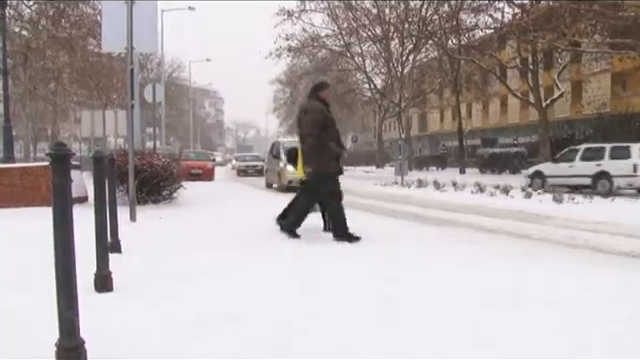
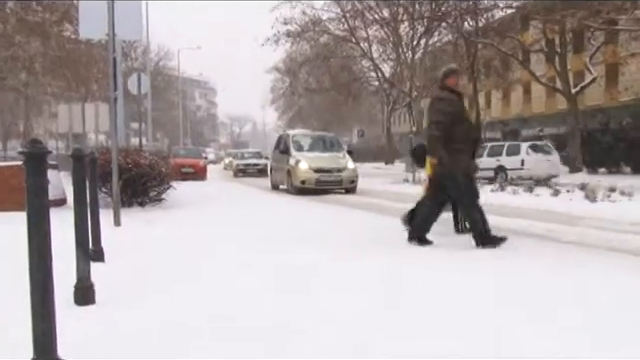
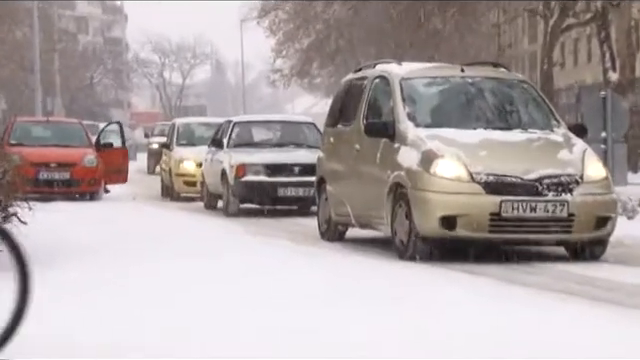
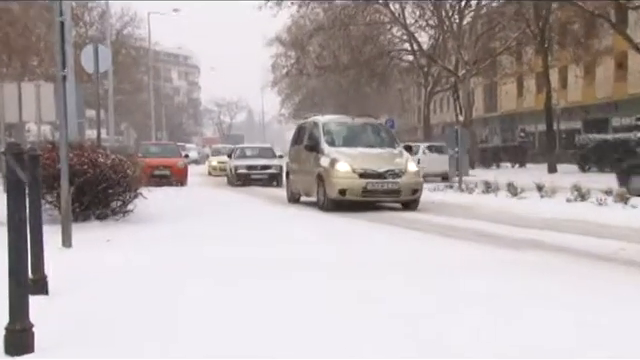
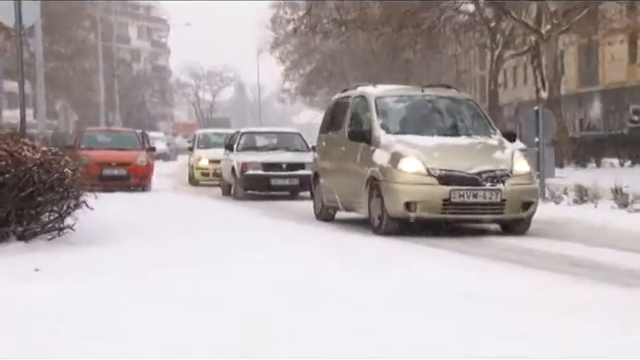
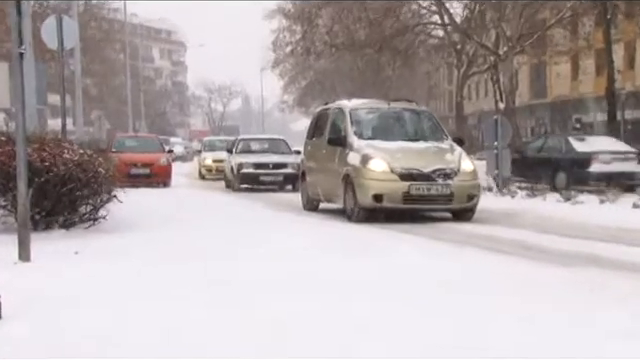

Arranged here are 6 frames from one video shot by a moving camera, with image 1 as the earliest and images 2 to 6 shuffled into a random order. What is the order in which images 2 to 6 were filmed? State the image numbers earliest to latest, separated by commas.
2, 4, 6, 5, 3
